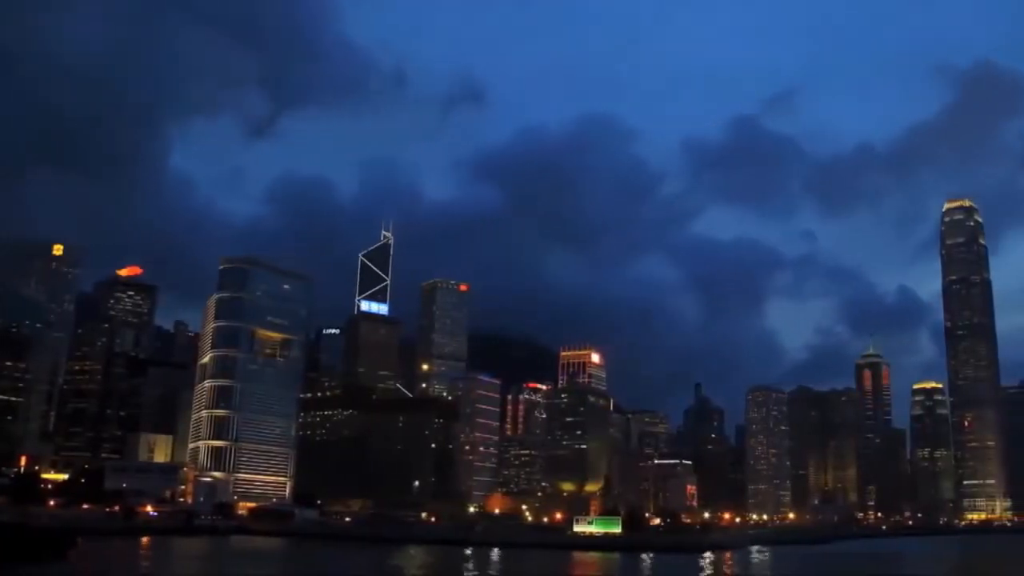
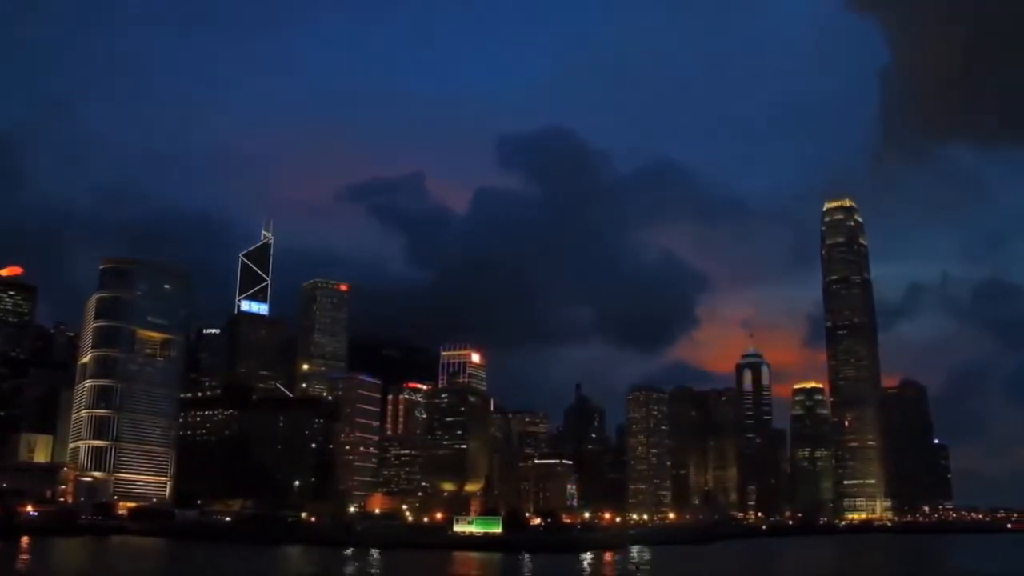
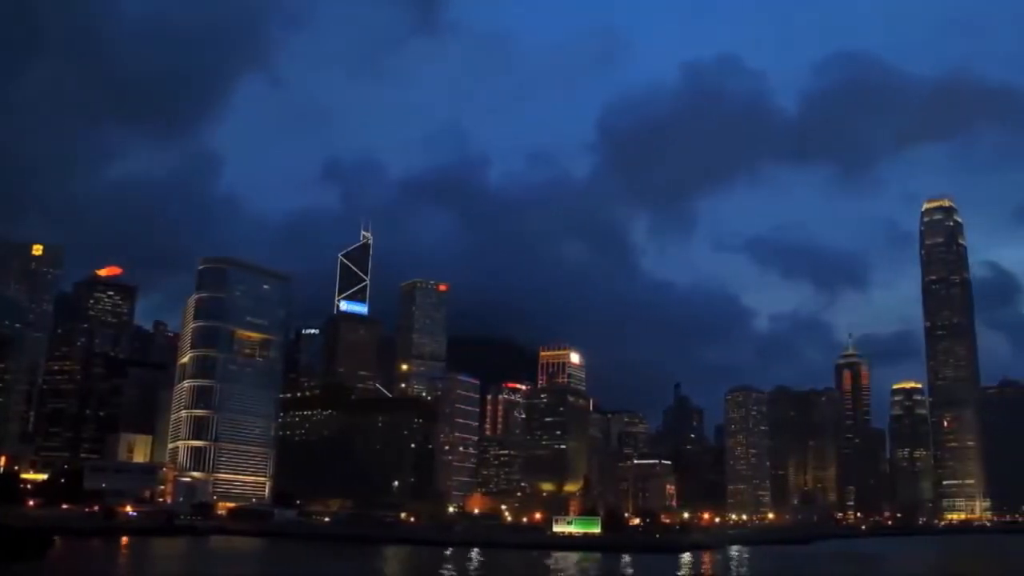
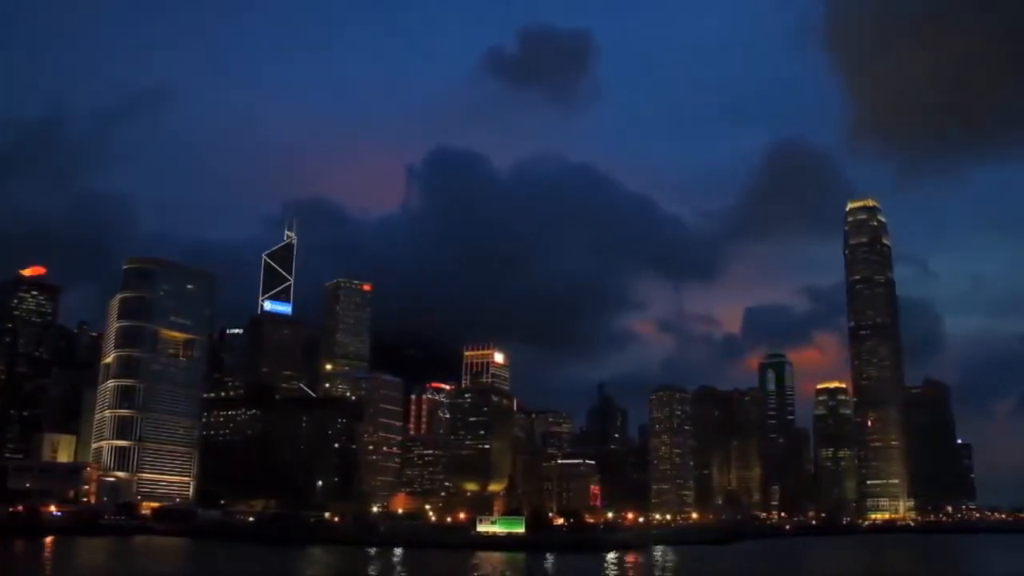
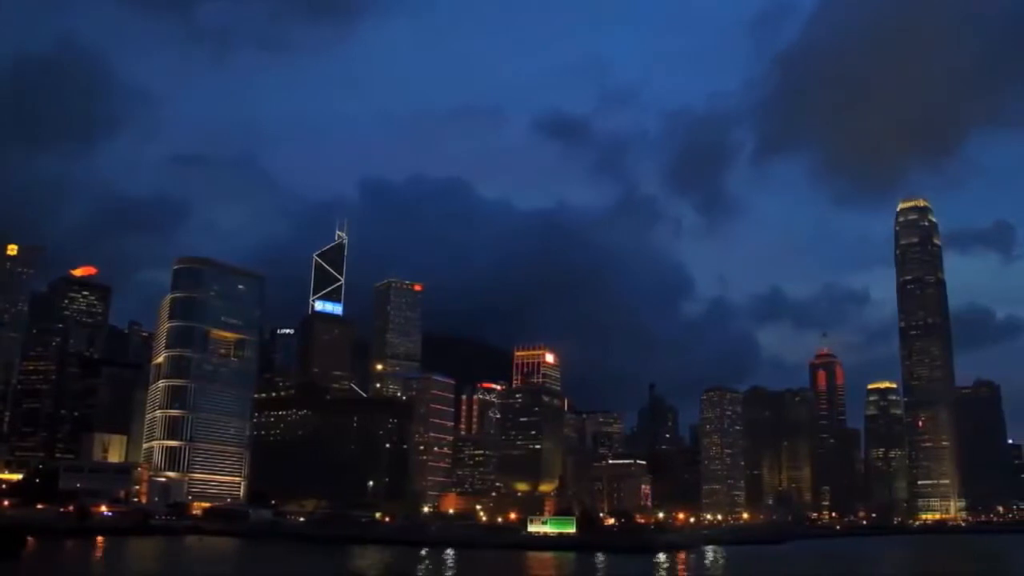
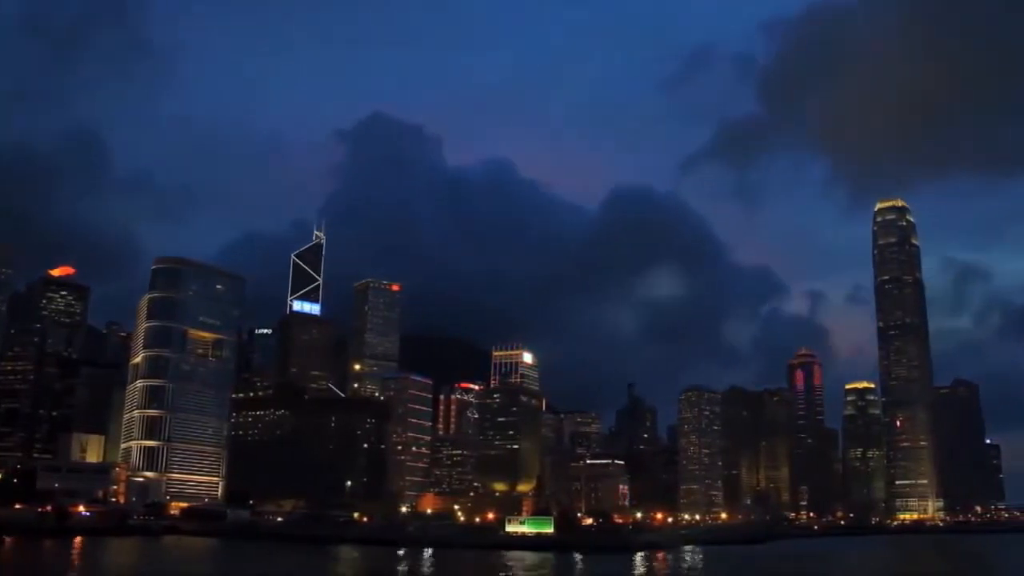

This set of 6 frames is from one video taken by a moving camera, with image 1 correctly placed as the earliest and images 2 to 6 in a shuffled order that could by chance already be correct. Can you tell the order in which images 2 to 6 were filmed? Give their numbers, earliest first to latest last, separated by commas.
3, 5, 6, 4, 2
